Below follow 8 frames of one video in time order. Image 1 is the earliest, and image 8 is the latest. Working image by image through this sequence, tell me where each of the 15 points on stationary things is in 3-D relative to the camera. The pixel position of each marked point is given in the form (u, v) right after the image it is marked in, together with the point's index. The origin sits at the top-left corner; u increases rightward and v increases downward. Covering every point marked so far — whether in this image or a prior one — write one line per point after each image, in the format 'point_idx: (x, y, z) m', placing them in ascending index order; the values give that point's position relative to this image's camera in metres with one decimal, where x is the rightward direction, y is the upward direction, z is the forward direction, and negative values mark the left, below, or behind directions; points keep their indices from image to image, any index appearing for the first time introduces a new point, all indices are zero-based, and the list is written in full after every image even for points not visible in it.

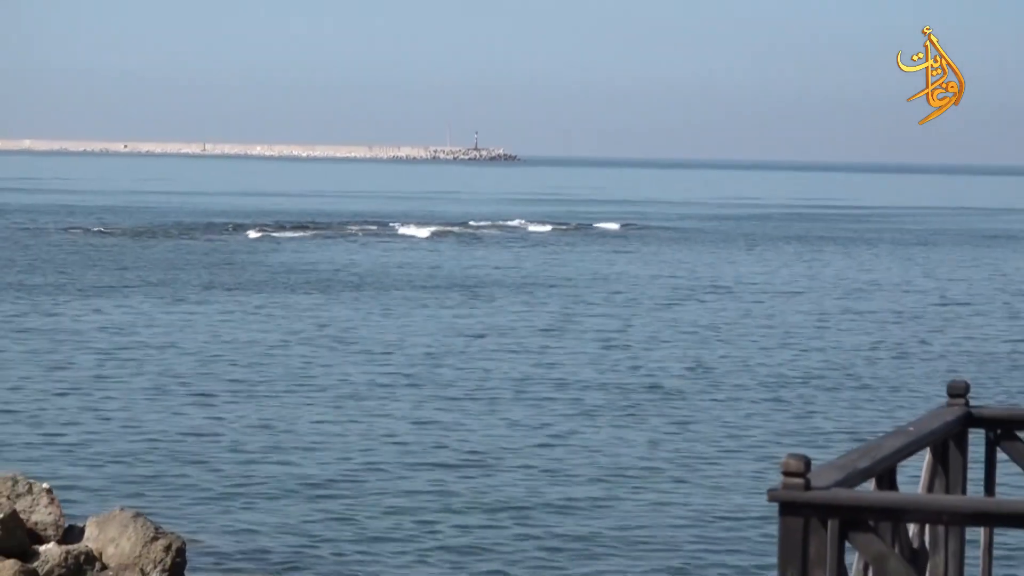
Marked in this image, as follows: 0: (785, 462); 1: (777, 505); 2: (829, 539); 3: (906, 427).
0: (+1.2, -0.7, +4.9) m
1: (+1.1, -0.9, +4.9) m
2: (+1.4, -1.0, +4.9) m
3: (+1.7, -0.6, +5.1) m
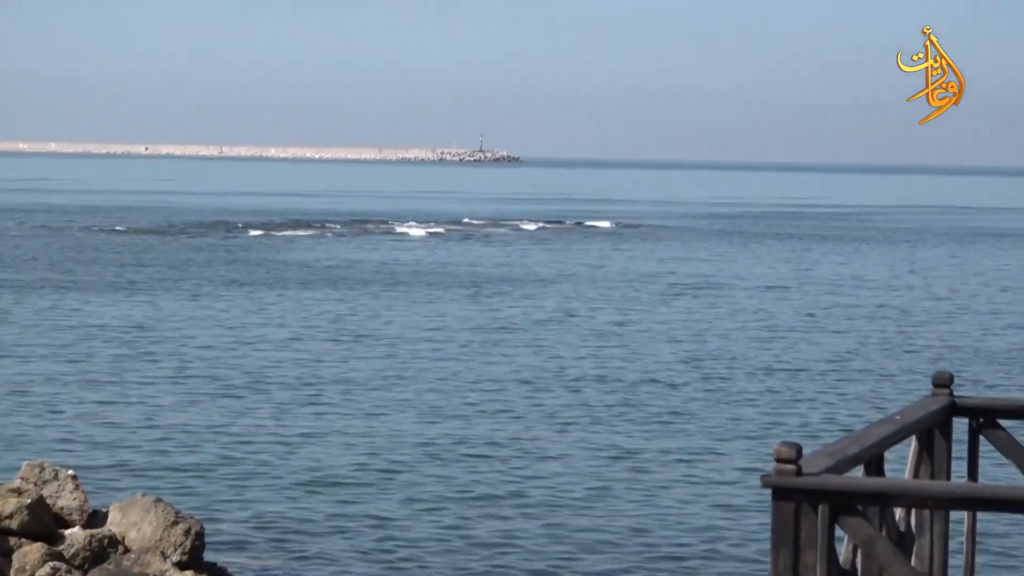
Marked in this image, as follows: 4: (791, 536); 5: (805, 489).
0: (+1.1, -0.6, +5.0) m
1: (+1.1, -0.8, +5.0) m
2: (+1.3, -1.0, +5.0) m
3: (+1.6, -0.5, +5.2) m
4: (+1.1, -1.0, +5.0) m
5: (+1.2, -0.8, +5.0) m
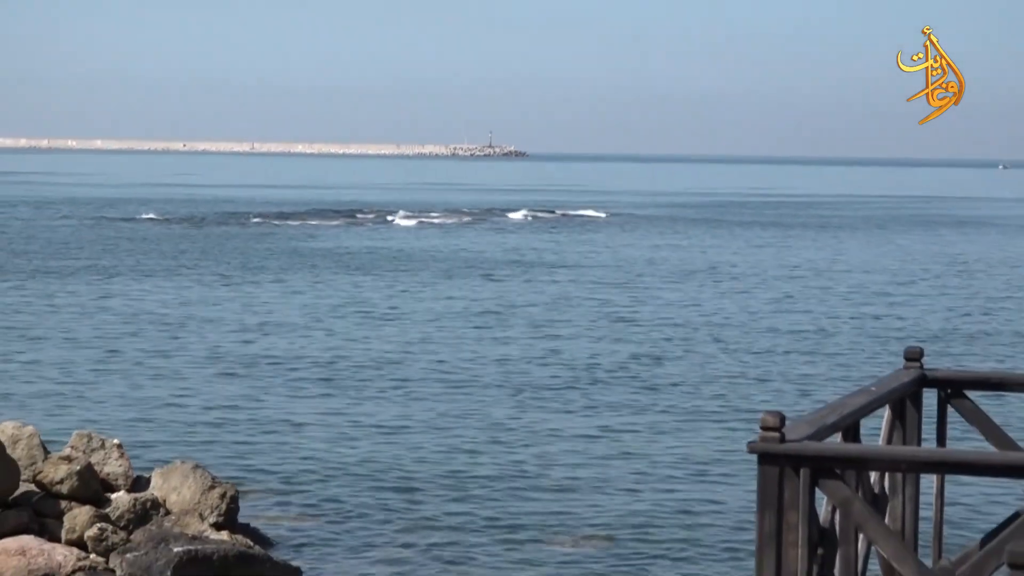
0: (+1.1, -0.6, +5.5) m
1: (+1.1, -0.8, +5.5) m
2: (+1.3, -0.9, +5.5) m
3: (+1.6, -0.4, +5.7) m
4: (+1.2, -0.9, +5.5) m
5: (+1.2, -0.7, +5.5) m
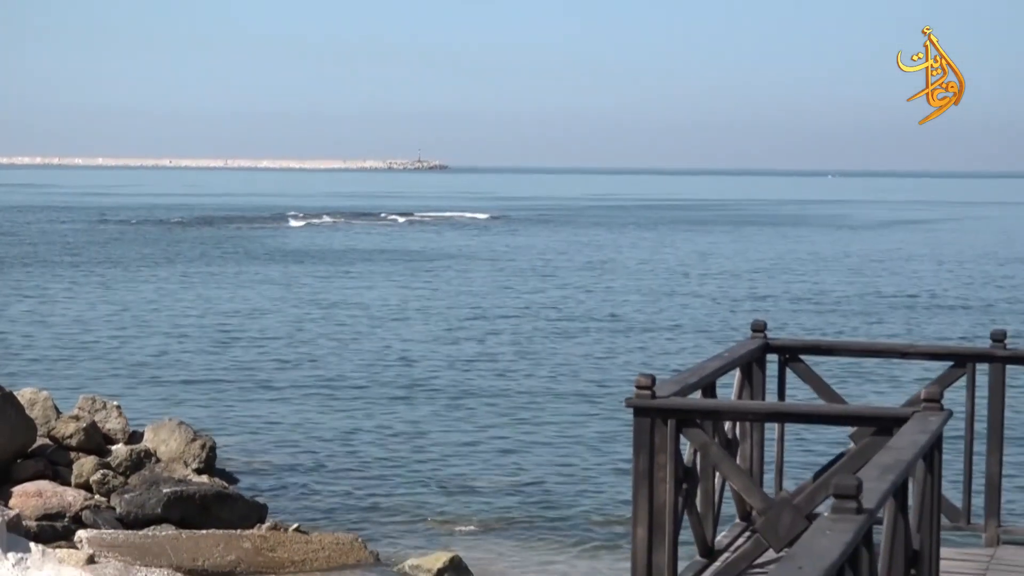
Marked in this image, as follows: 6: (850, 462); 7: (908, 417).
0: (+0.7, -0.5, +6.8) m
1: (+0.7, -0.7, +6.8) m
2: (+0.9, -0.8, +6.8) m
3: (+1.2, -0.4, +7.0) m
4: (+0.8, -0.9, +6.9) m
5: (+0.8, -0.7, +6.8) m
6: (+1.9, -1.0, +7.0) m
7: (+2.2, -0.7, +6.9) m
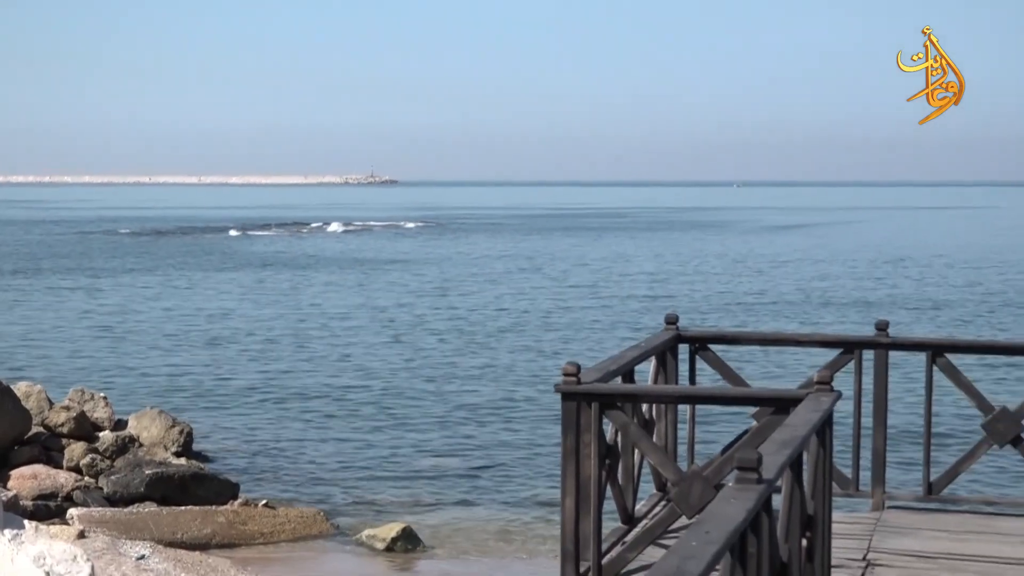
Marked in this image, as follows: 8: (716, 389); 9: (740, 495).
0: (+0.3, -0.5, +7.7) m
1: (+0.3, -0.7, +7.8) m
2: (+0.5, -0.8, +7.8) m
3: (+0.8, -0.4, +8.0) m
4: (+0.4, -0.9, +7.8) m
5: (+0.4, -0.7, +7.7) m
6: (+1.5, -1.0, +8.0) m
7: (+1.8, -0.7, +7.9) m
8: (+1.3, -0.6, +7.9) m
9: (+1.3, -1.2, +6.9) m
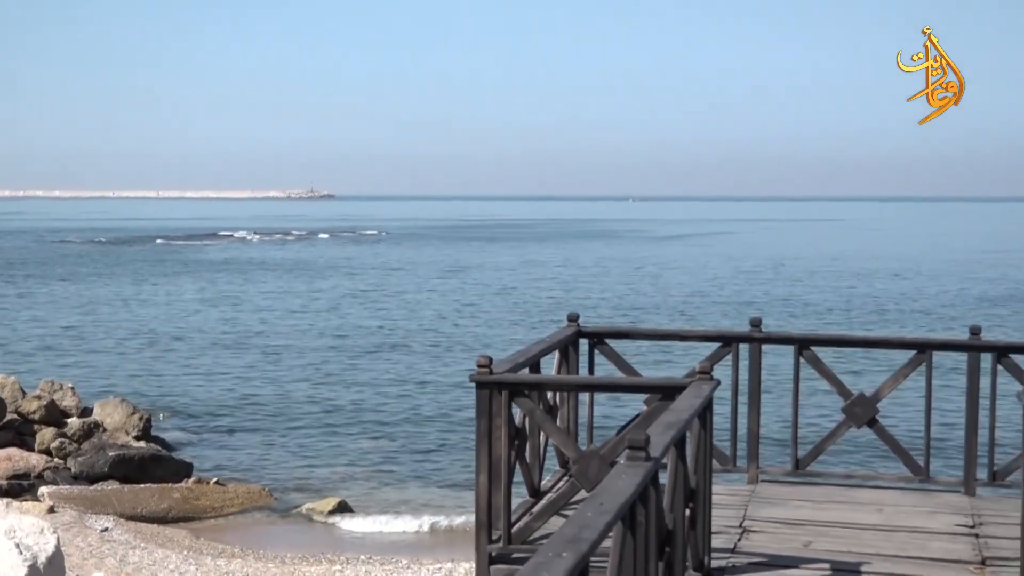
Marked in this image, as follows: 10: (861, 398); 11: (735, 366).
0: (-0.3, -0.5, +8.8) m
1: (-0.3, -0.7, +8.9) m
2: (0.0, -0.8, +8.9) m
3: (+0.2, -0.4, +9.1) m
4: (-0.2, -0.9, +8.9) m
5: (-0.1, -0.7, +8.8) m
6: (+1.0, -1.0, +9.1) m
7: (+1.3, -0.7, +9.0) m
8: (+0.7, -0.7, +9.0) m
9: (+0.7, -1.2, +8.1) m
10: (+2.5, -0.8, +9.0) m
11: (+1.6, -0.6, +9.1) m
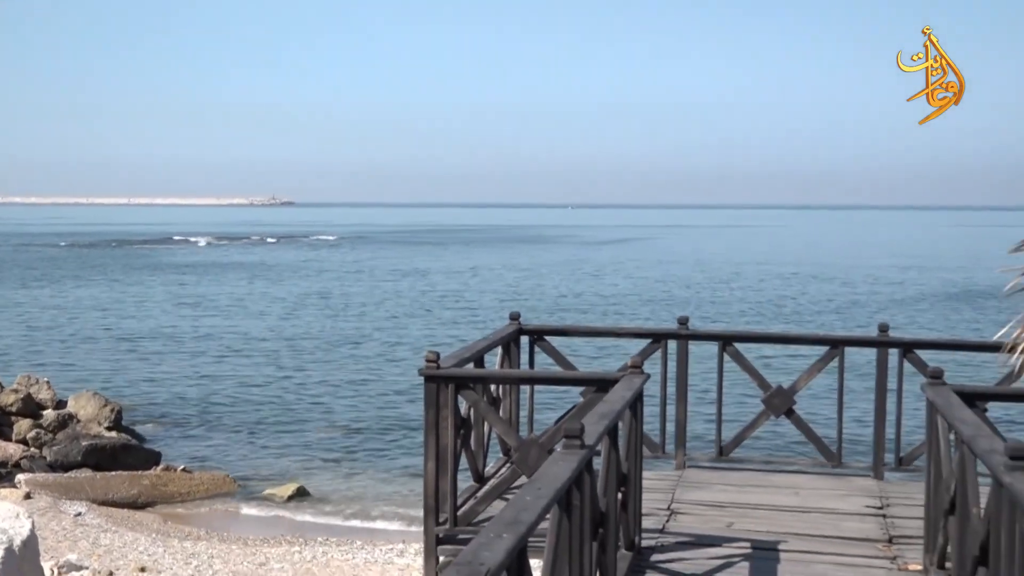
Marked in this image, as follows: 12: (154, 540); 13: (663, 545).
0: (-0.7, -0.5, +9.6) m
1: (-0.7, -0.7, +9.6) m
2: (-0.5, -0.8, +9.6) m
3: (-0.2, -0.4, +9.8) m
4: (-0.6, -0.9, +9.6) m
5: (-0.6, -0.7, +9.6) m
6: (+0.5, -1.0, +9.9) m
7: (+0.8, -0.7, +9.8) m
8: (+0.3, -0.7, +9.8) m
9: (+0.3, -1.2, +8.8) m
10: (+2.1, -0.8, +9.8) m
11: (+1.2, -0.6, +9.8) m
12: (-3.5, -2.5, +12.3) m
13: (+1.1, -2.0, +9.4) m
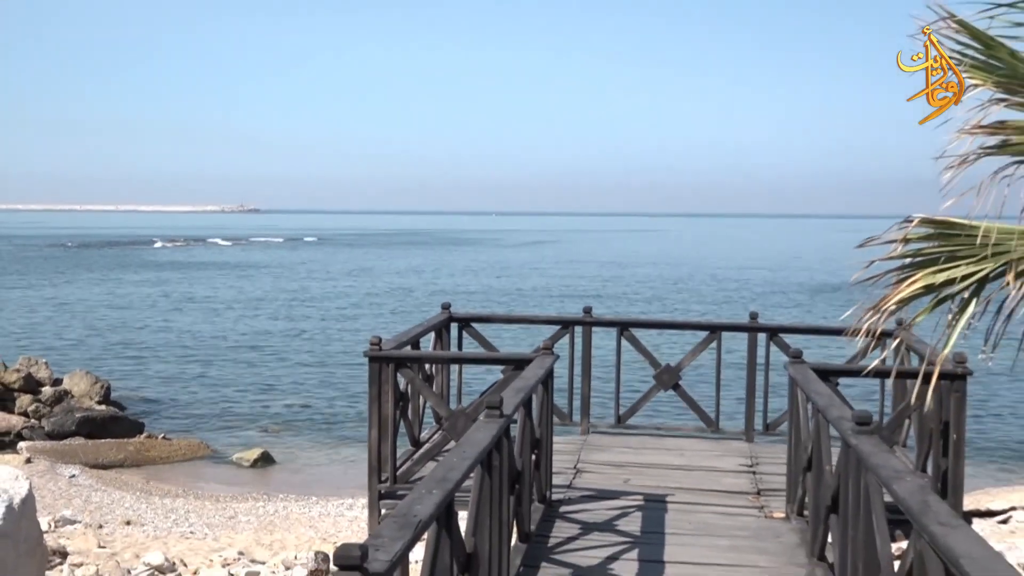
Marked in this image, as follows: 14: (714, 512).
0: (-1.3, -0.5, +11.4) m
1: (-1.3, -0.6, +11.4) m
2: (-1.1, -0.8, +11.4) m
3: (-0.8, -0.3, +11.6) m
4: (-1.2, -0.8, +11.4) m
5: (-1.2, -0.6, +11.4) m
6: (-0.1, -0.9, +11.7) m
7: (+0.2, -0.7, +11.6) m
8: (-0.4, -0.6, +11.6) m
9: (-0.3, -1.1, +10.7) m
10: (+1.5, -0.8, +11.7) m
11: (+0.6, -0.5, +11.7) m
12: (-4.3, -2.5, +14.0) m
13: (+0.5, -1.9, +11.3) m
14: (+1.7, -1.9, +10.8) m
